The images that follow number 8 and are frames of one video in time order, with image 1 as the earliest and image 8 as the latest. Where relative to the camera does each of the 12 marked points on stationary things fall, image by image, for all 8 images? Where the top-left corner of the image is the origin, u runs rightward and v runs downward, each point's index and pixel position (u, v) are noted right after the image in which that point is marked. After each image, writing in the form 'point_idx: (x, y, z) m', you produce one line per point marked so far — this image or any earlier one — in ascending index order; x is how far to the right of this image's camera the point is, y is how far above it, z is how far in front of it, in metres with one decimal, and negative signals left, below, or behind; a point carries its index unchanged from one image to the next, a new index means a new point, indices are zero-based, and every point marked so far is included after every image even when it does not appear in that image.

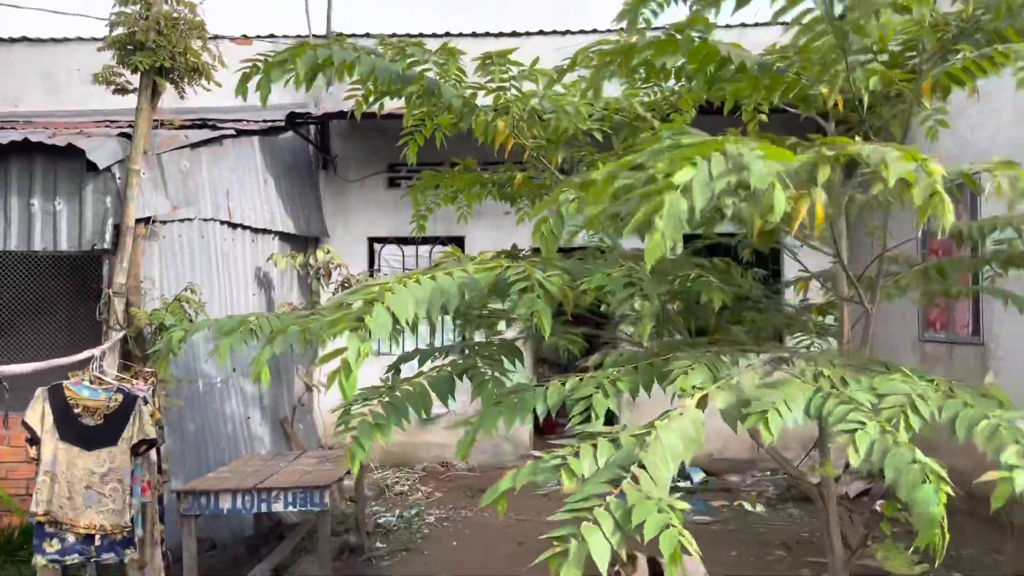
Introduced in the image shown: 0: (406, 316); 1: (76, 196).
0: (-0.3, -0.1, +2.0) m
1: (-2.6, +0.5, +4.2) m
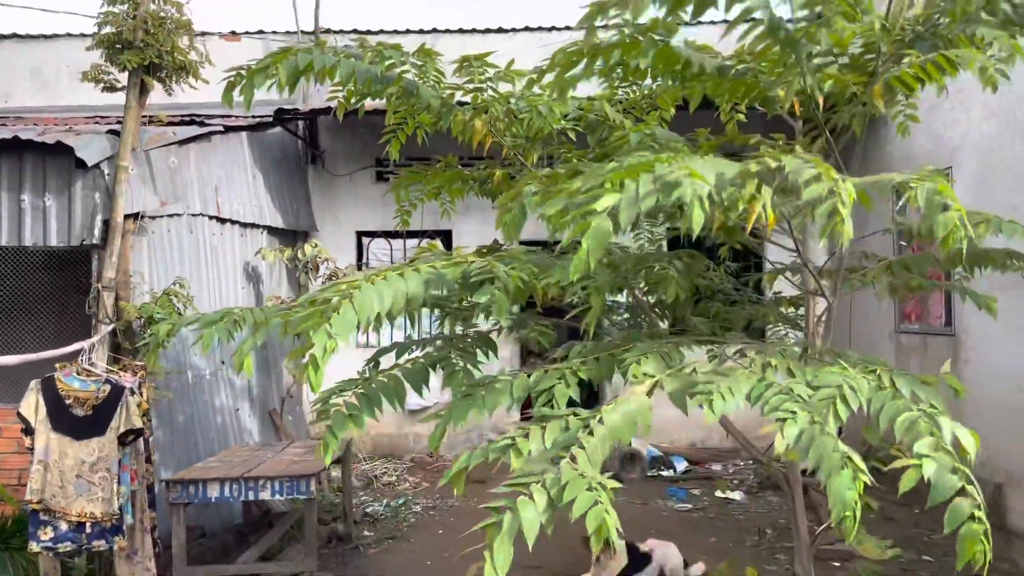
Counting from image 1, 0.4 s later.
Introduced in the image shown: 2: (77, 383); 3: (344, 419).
0: (-0.4, -0.1, +2.1) m
1: (-2.7, +0.6, +4.3) m
2: (-2.1, -0.4, +3.5) m
3: (-0.6, -0.4, +2.3) m
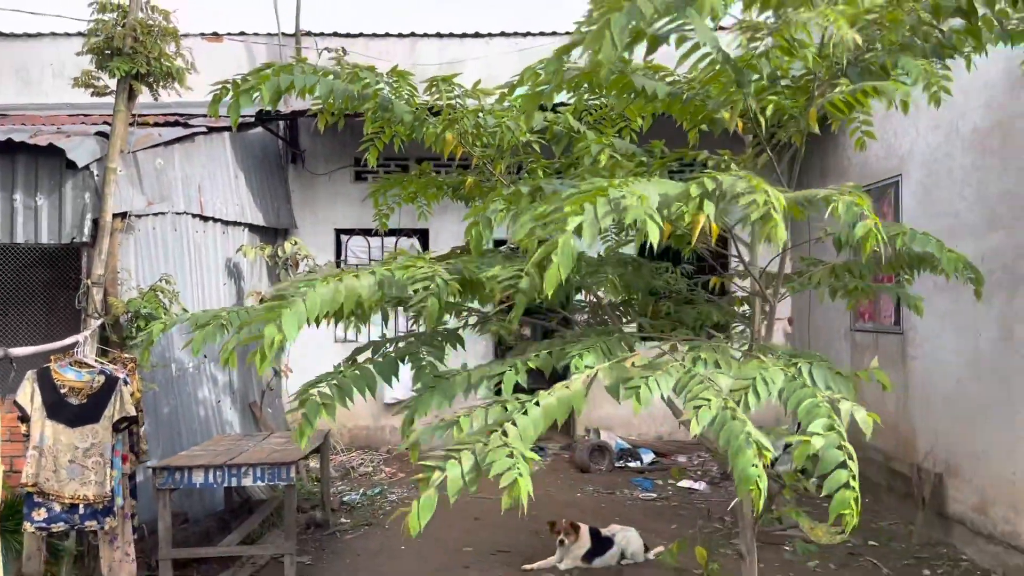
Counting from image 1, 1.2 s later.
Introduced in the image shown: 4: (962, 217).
0: (-0.5, -0.1, +2.3) m
1: (-2.9, +0.6, +4.5) m
2: (-2.3, -0.4, +3.7) m
3: (-0.7, -0.4, +2.5) m
4: (+3.0, +0.5, +4.8) m
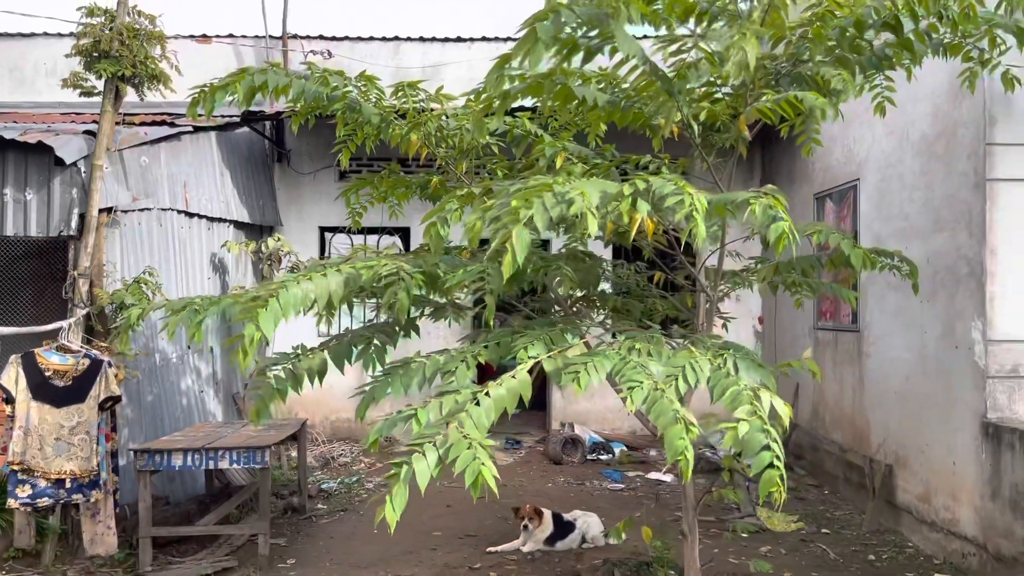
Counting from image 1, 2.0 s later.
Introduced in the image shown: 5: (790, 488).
0: (-0.7, 0.0, +2.5) m
1: (-3.1, +0.7, +4.7) m
2: (-2.5, -0.4, +3.9) m
3: (-0.9, -0.4, +2.8) m
4: (+2.8, +0.5, +5.0) m
5: (+2.4, -1.7, +6.3) m
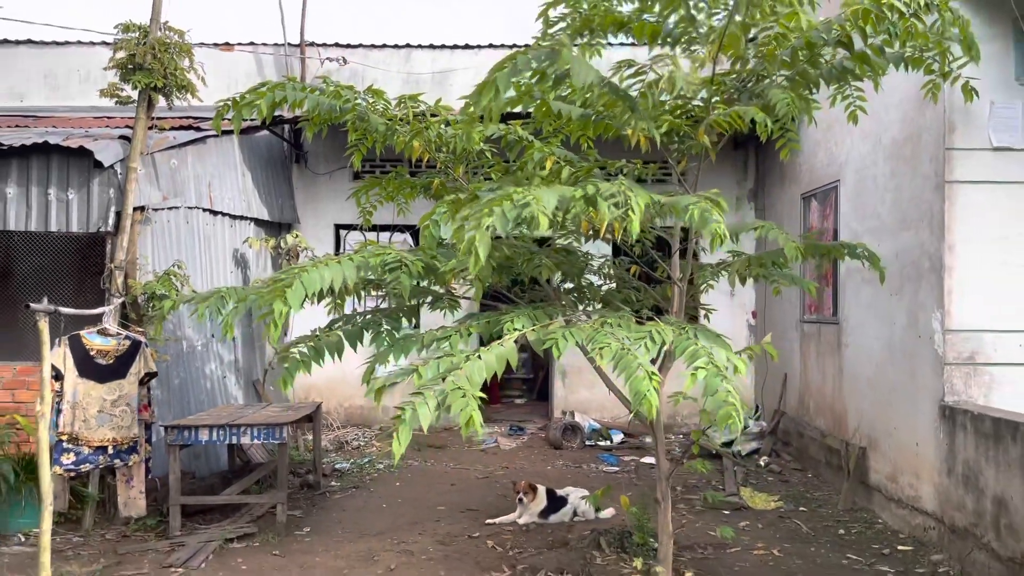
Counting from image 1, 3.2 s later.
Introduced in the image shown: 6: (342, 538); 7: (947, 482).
0: (-0.8, 0.0, +3.0) m
1: (-3.1, +0.7, +5.2) m
2: (-2.5, -0.3, +4.4) m
3: (-1.0, -0.3, +3.2) m
4: (+2.8, +0.5, +5.4) m
5: (+2.4, -1.7, +6.6) m
6: (-1.2, -1.7, +5.0) m
7: (+2.8, -1.2, +4.6) m
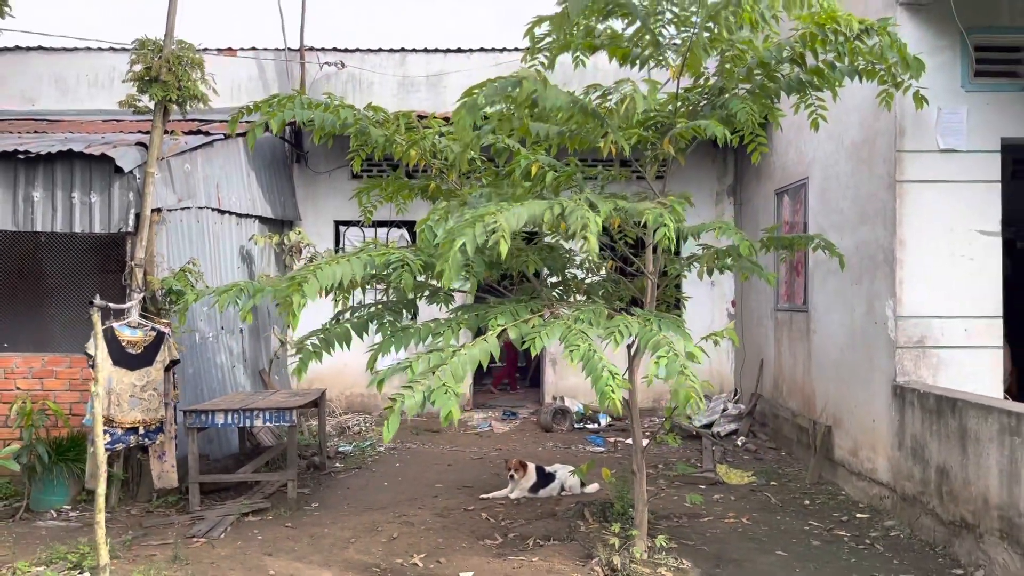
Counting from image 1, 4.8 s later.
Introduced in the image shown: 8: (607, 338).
0: (-0.9, 0.0, +3.4) m
1: (-3.2, +0.8, +5.6) m
2: (-2.6, -0.3, +4.8) m
3: (-1.0, -0.3, +3.6) m
4: (+2.7, +0.6, +5.8) m
5: (+2.4, -1.6, +7.1) m
6: (-1.2, -1.7, +5.4) m
7: (+2.7, -1.2, +5.0) m
8: (+0.5, -0.2, +3.5) m
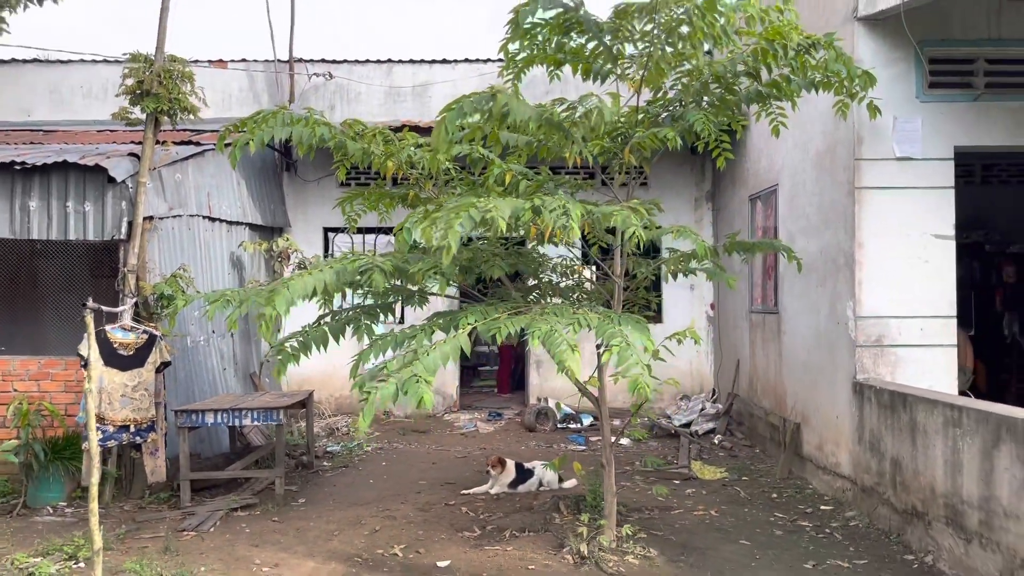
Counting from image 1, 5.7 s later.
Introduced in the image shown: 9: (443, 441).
0: (-1.0, 0.0, +3.6) m
1: (-3.3, +0.7, +5.8) m
2: (-2.8, -0.3, +5.0) m
3: (-1.2, -0.3, +3.9) m
4: (+2.5, +0.6, +6.1) m
5: (+2.2, -1.6, +7.3) m
6: (-1.4, -1.7, +5.6) m
7: (+2.5, -1.2, +5.3) m
8: (+0.3, -0.2, +3.8) m
9: (-0.8, -1.7, +7.9) m
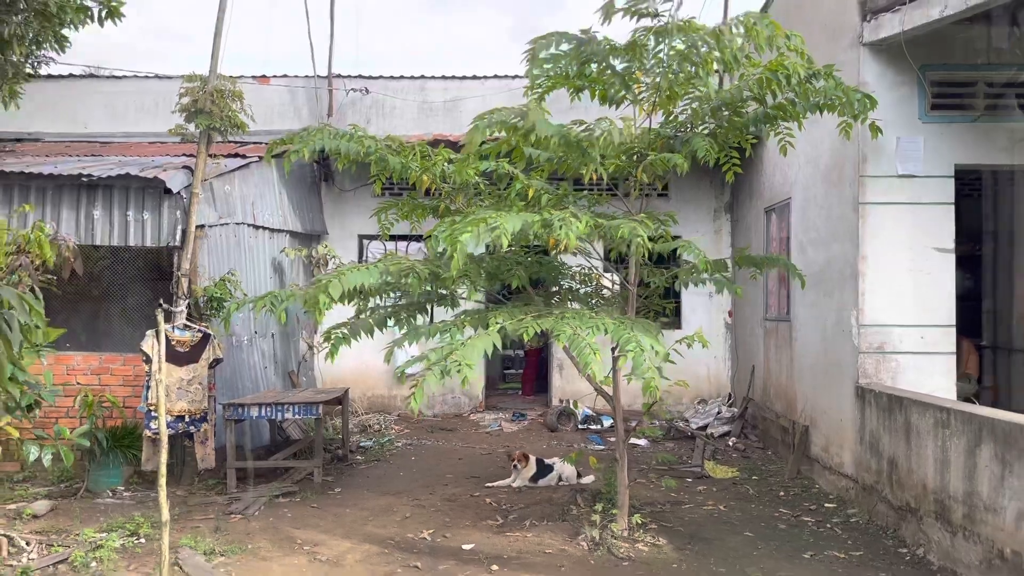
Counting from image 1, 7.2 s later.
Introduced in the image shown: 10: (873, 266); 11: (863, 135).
0: (-0.9, 0.0, +4.1) m
1: (-3.1, +0.7, +6.3) m
2: (-2.6, -0.3, +5.5) m
3: (-1.1, -0.4, +4.3) m
4: (+2.7, +0.5, +6.4) m
5: (+2.4, -1.7, +7.6) m
6: (-1.2, -1.8, +6.1) m
7: (+2.7, -1.3, +5.6) m
8: (+0.4, -0.3, +4.2) m
9: (-0.5, -1.8, +8.3) m
10: (+2.8, +0.2, +5.6) m
11: (+2.8, +1.2, +5.6) m
